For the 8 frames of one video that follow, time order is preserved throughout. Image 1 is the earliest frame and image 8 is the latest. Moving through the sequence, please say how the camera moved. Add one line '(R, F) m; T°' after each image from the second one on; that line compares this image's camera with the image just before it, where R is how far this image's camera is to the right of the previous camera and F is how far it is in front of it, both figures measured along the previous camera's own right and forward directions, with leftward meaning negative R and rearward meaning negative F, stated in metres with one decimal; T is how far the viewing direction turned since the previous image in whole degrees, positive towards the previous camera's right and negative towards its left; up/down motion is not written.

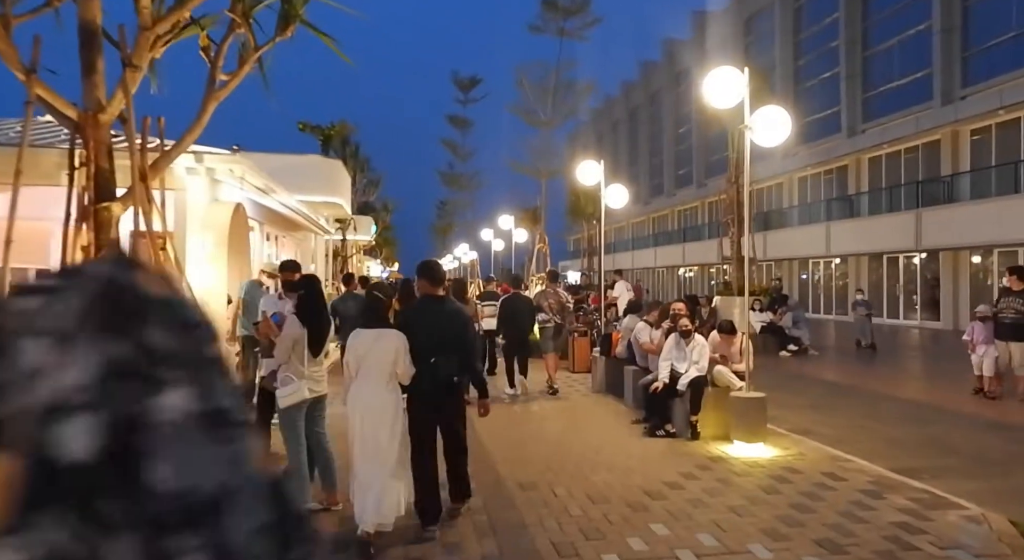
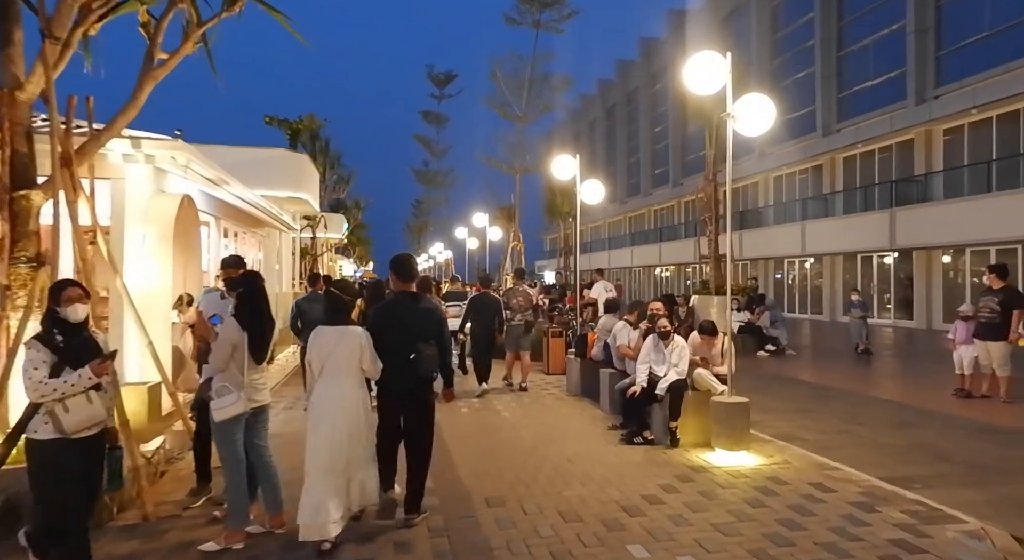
(+0.1, +0.6) m; +2°
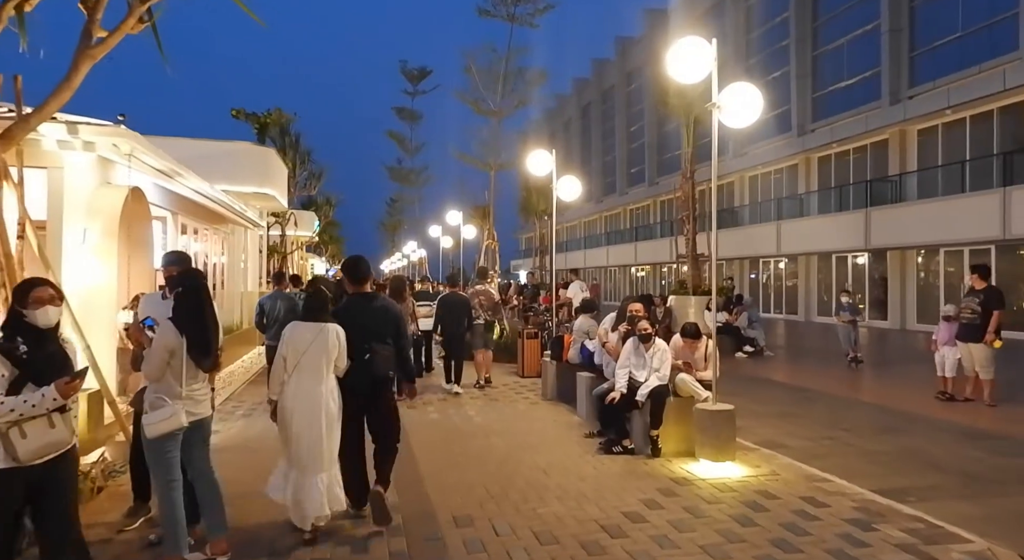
(0.0, +0.5) m; +2°
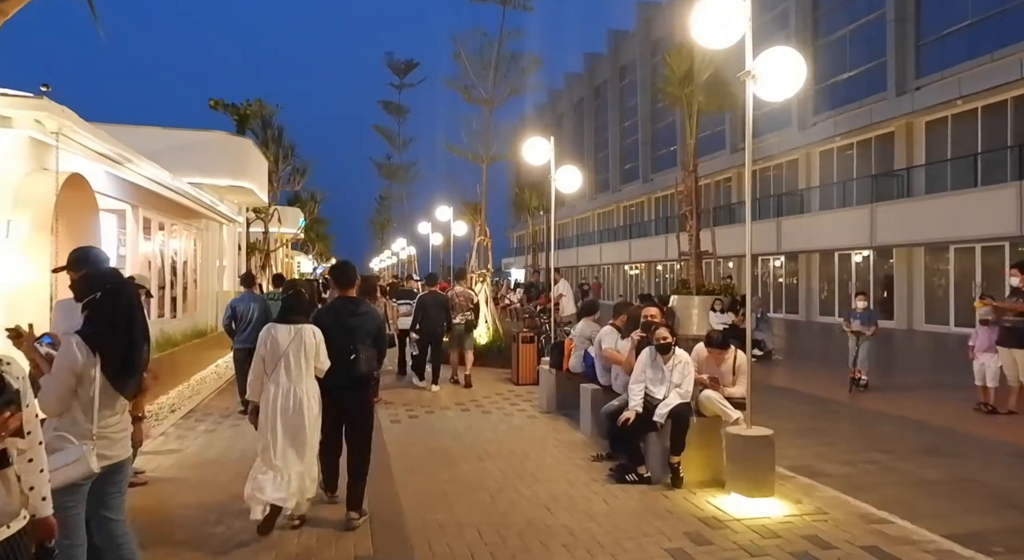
(-0.1, +1.1) m; +1°
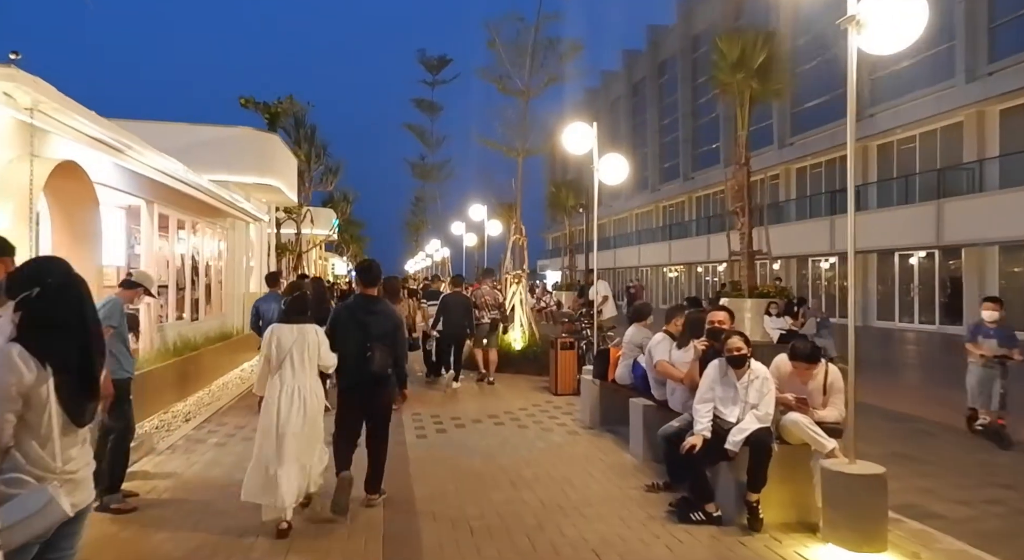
(-0.1, +1.1) m; -3°
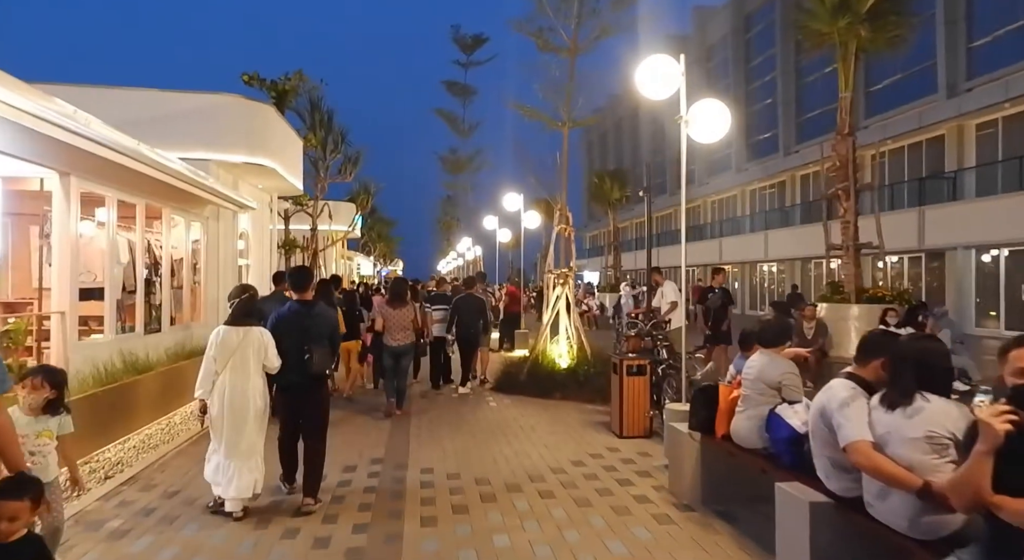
(-0.2, +3.2) m; -3°
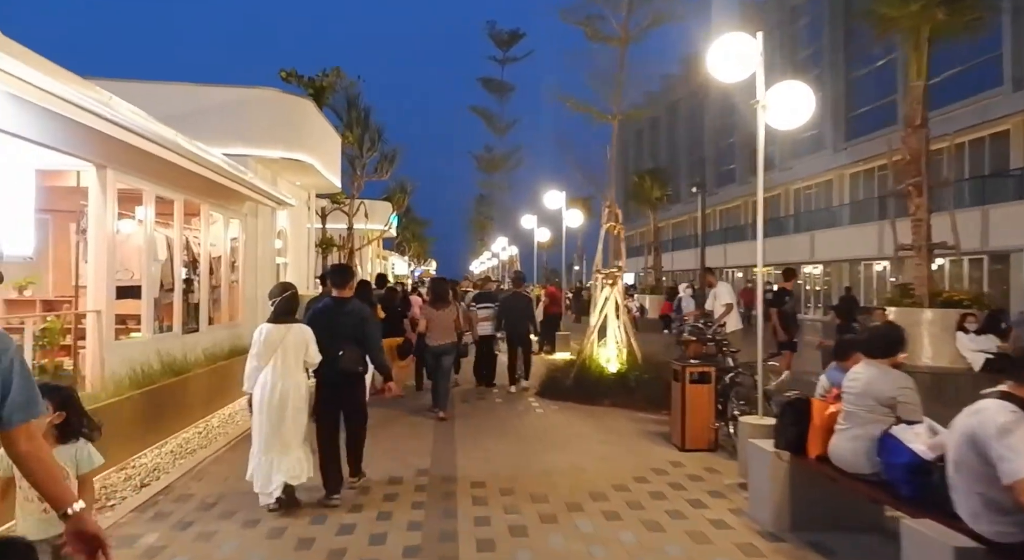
(-0.3, +0.6) m; -3°
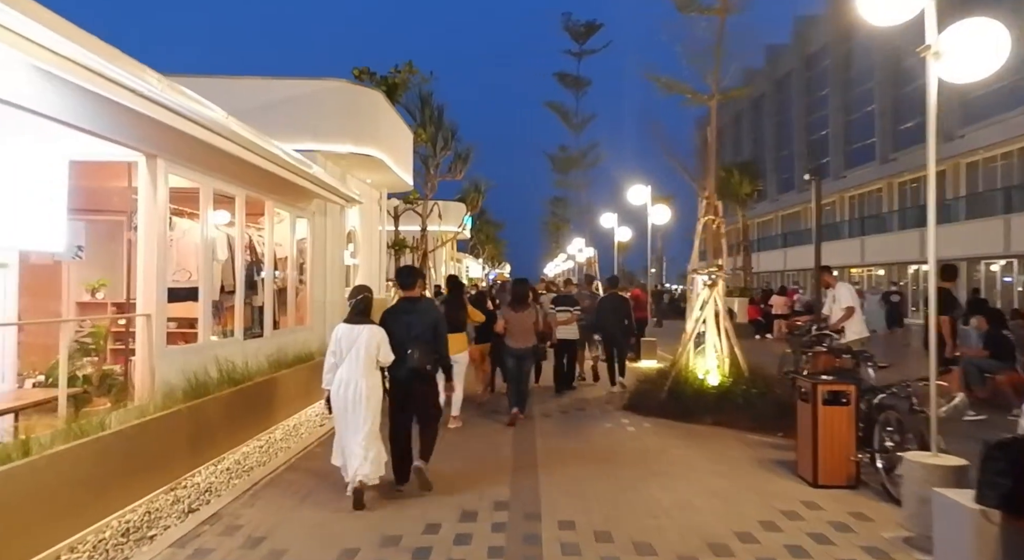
(-0.2, +1.2) m; -6°
